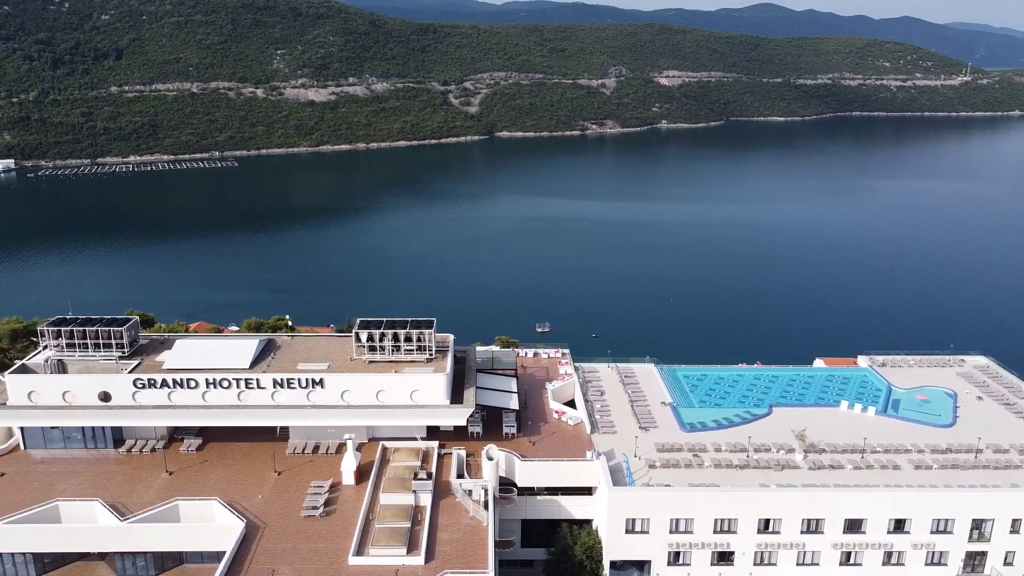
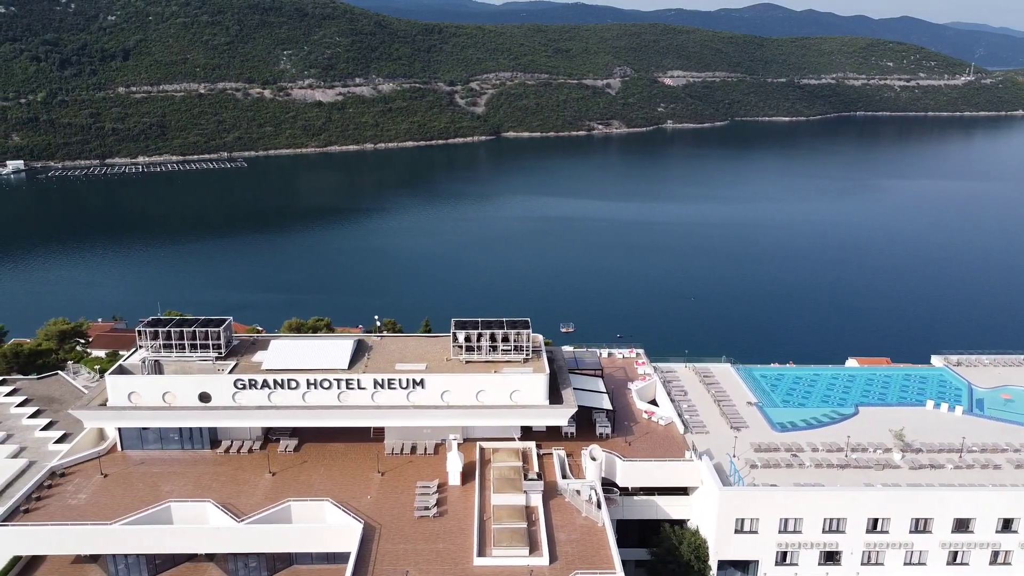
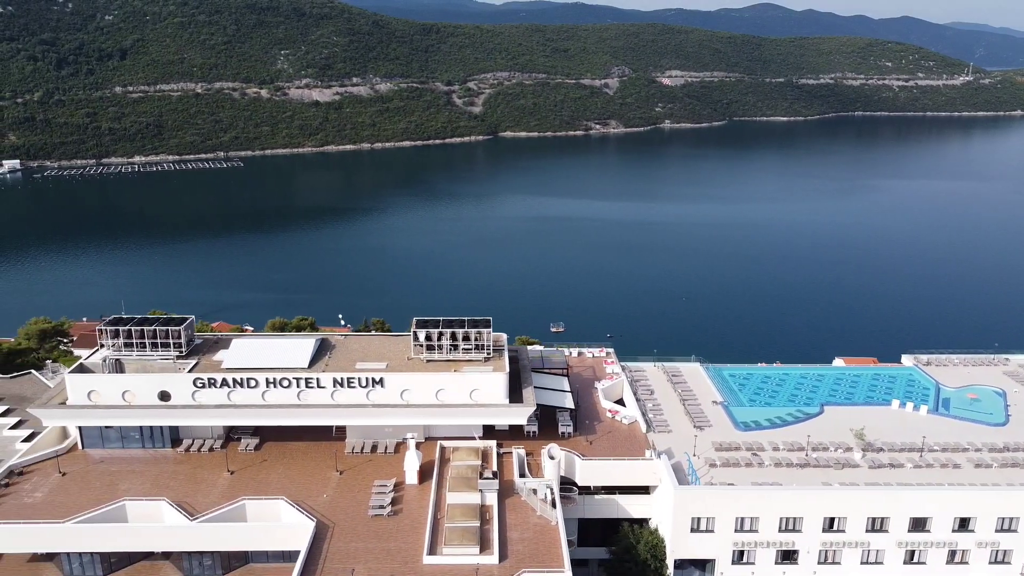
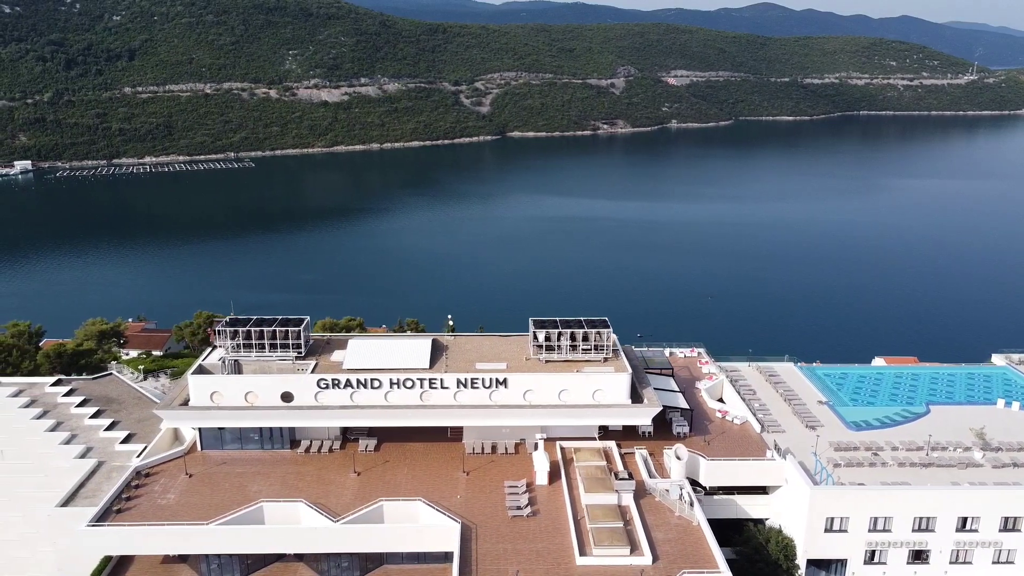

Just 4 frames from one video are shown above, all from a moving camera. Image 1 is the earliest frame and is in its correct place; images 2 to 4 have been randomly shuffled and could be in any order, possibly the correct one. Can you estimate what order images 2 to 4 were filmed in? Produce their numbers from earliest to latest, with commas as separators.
3, 2, 4
